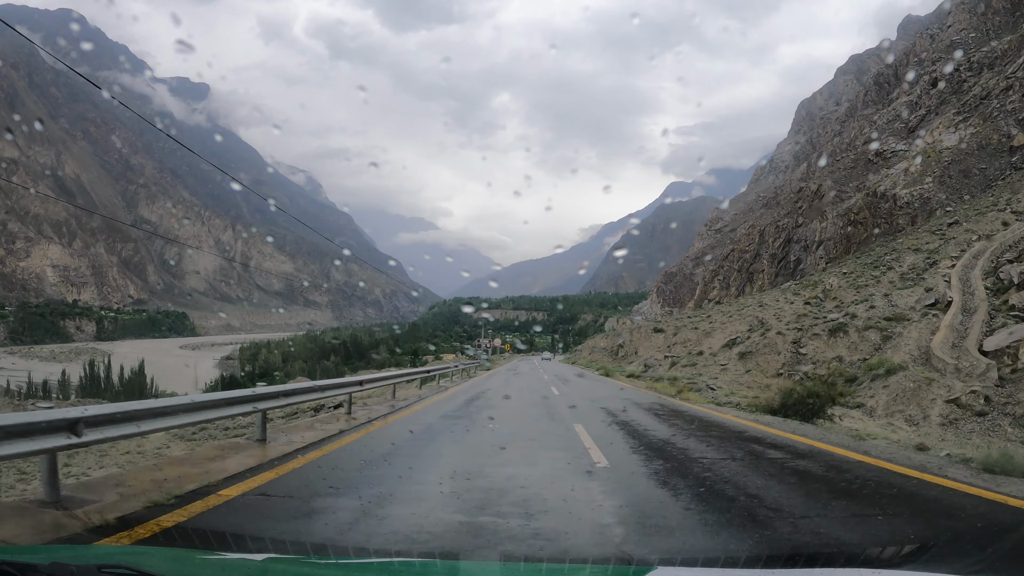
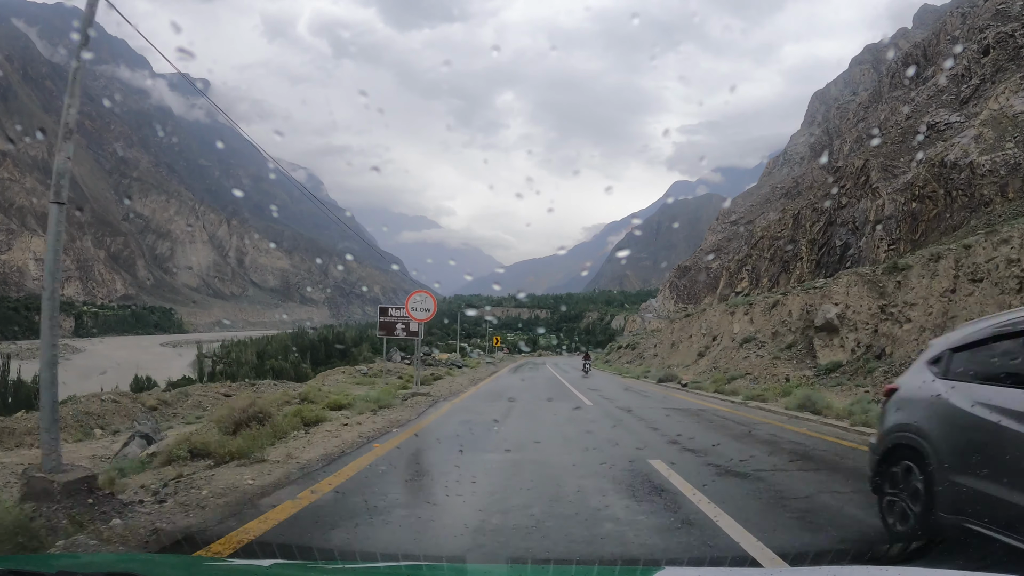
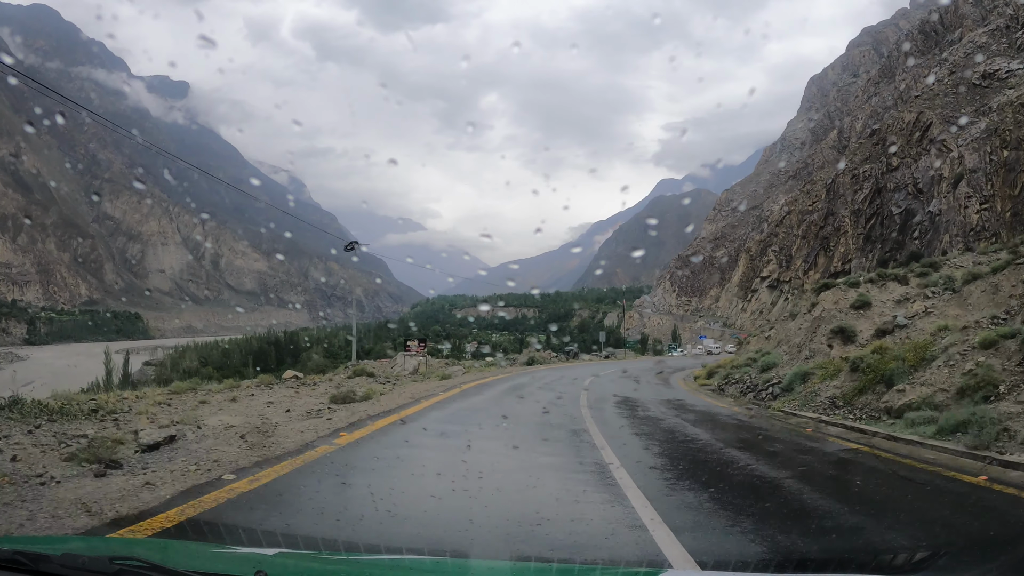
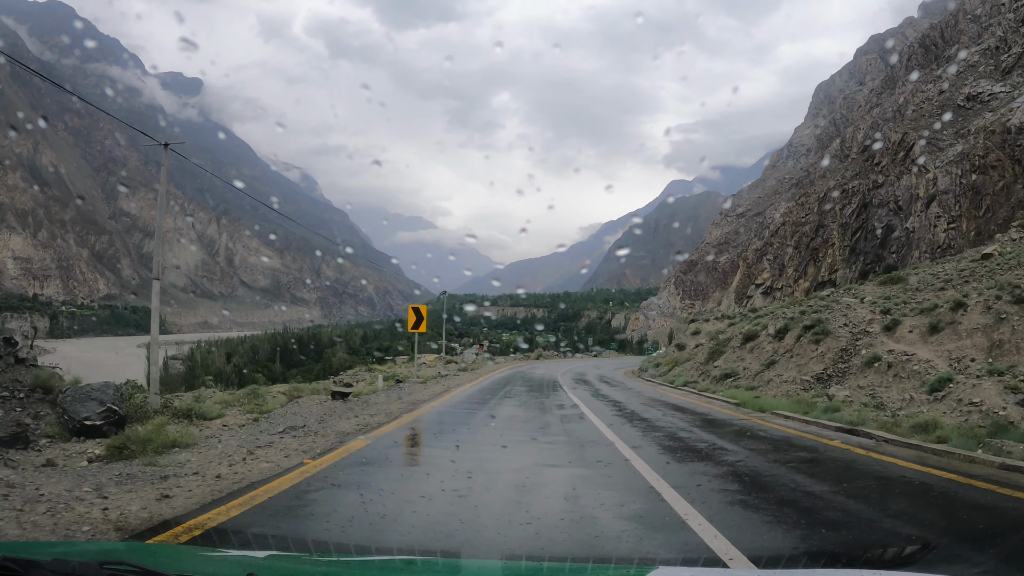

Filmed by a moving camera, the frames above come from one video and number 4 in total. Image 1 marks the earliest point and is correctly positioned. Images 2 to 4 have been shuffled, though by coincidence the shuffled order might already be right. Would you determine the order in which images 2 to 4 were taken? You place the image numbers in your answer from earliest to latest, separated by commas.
2, 4, 3
